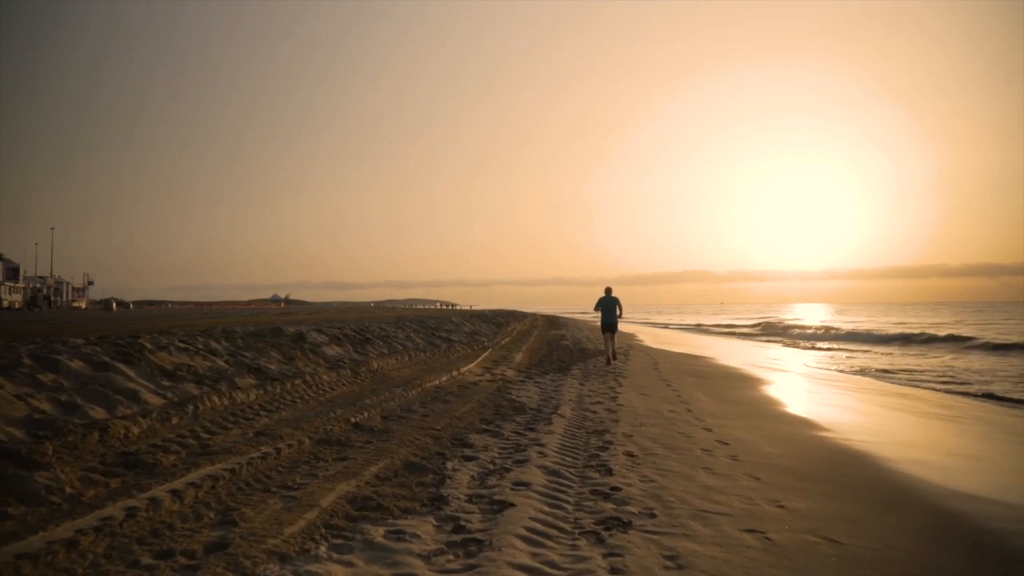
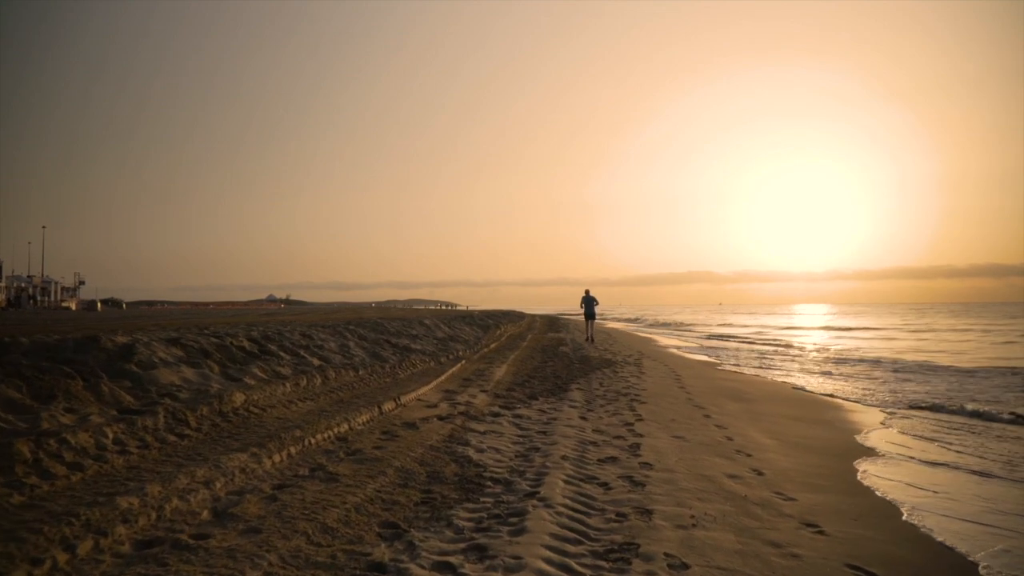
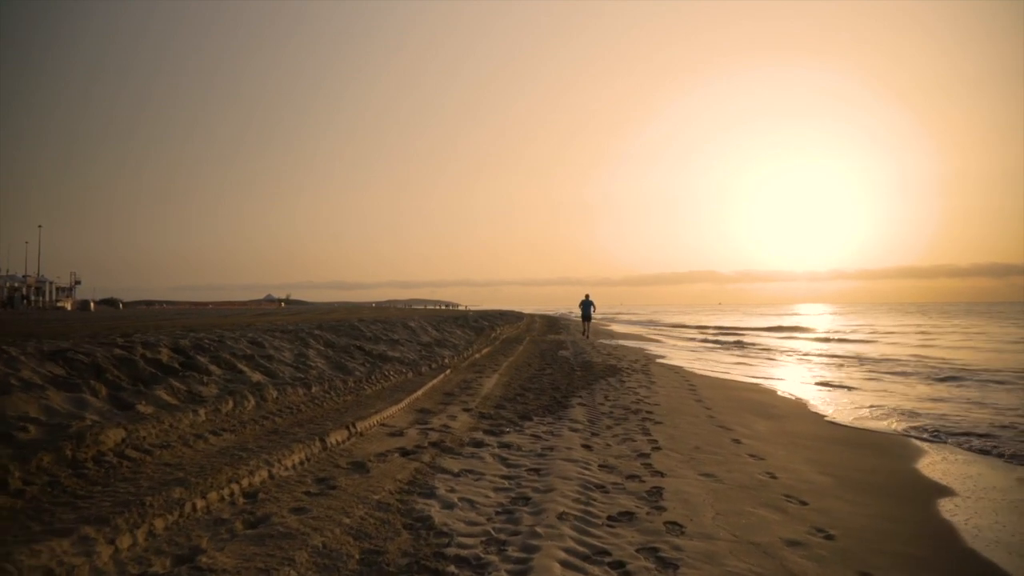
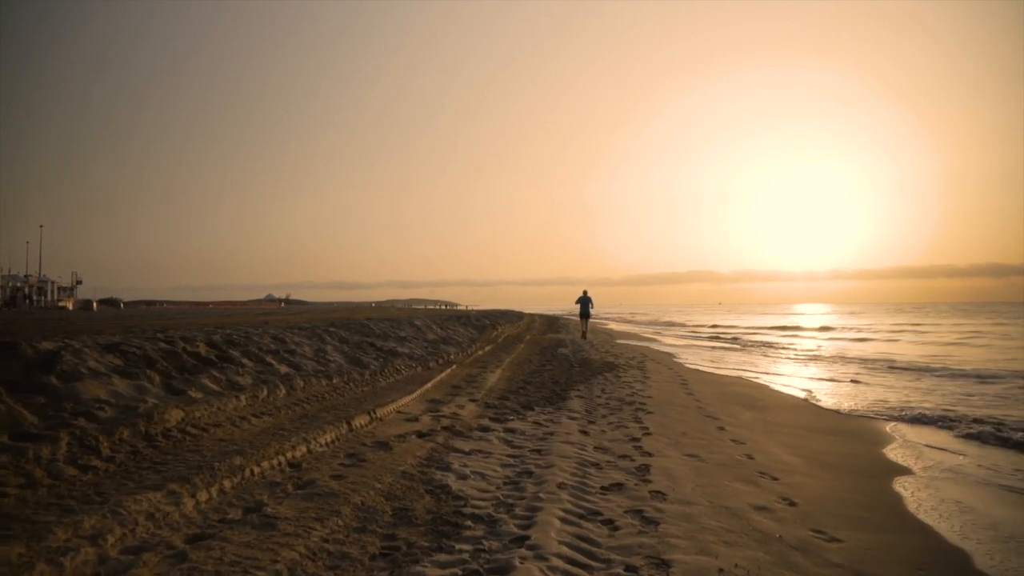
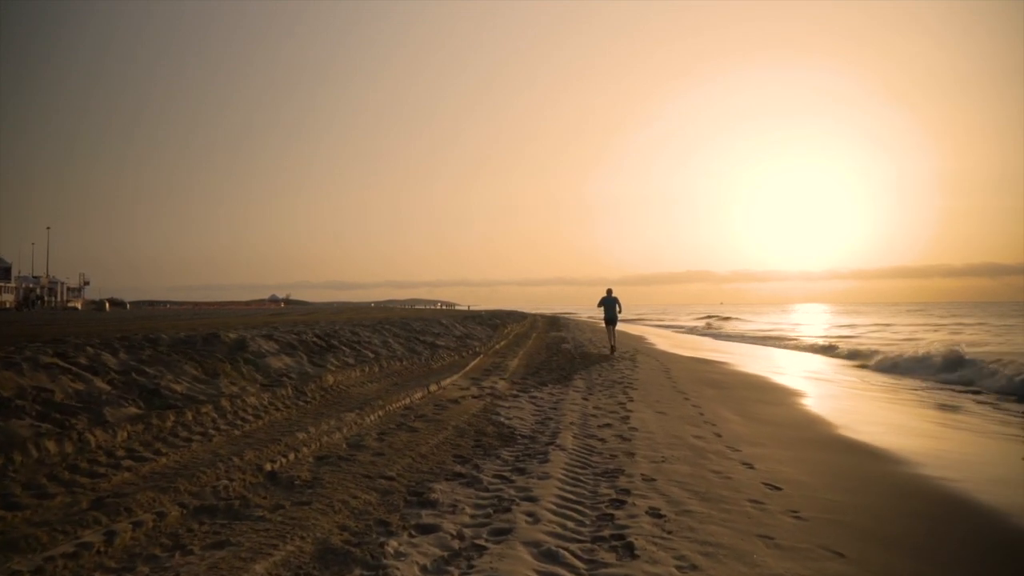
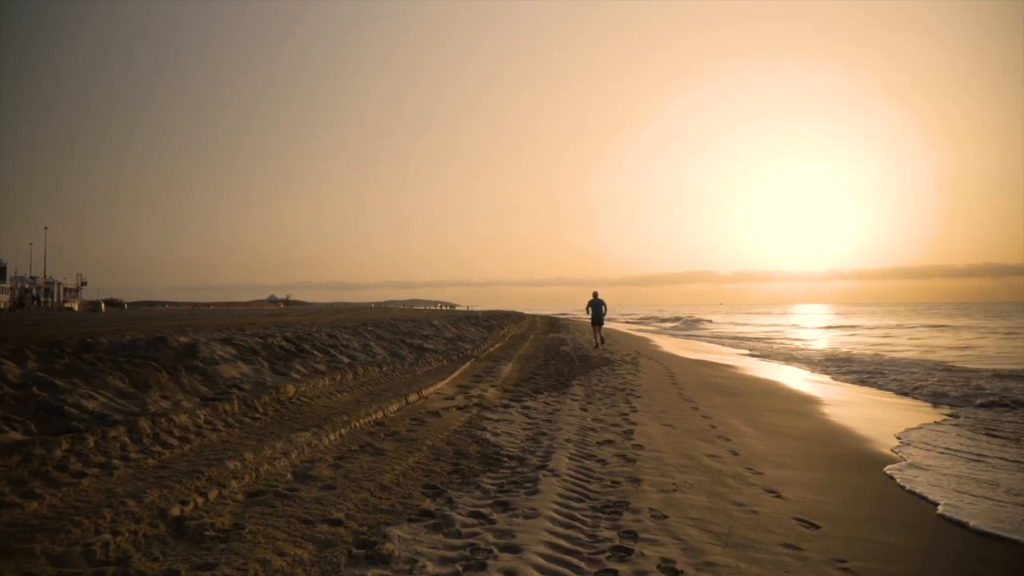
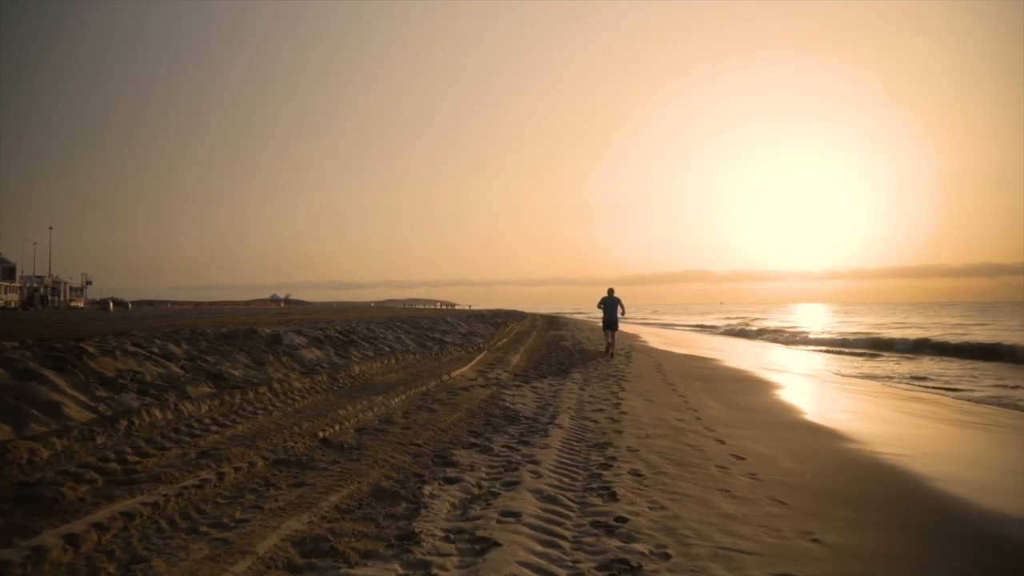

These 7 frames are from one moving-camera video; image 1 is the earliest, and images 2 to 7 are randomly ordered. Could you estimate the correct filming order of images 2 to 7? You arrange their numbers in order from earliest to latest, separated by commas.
7, 5, 6, 2, 4, 3
